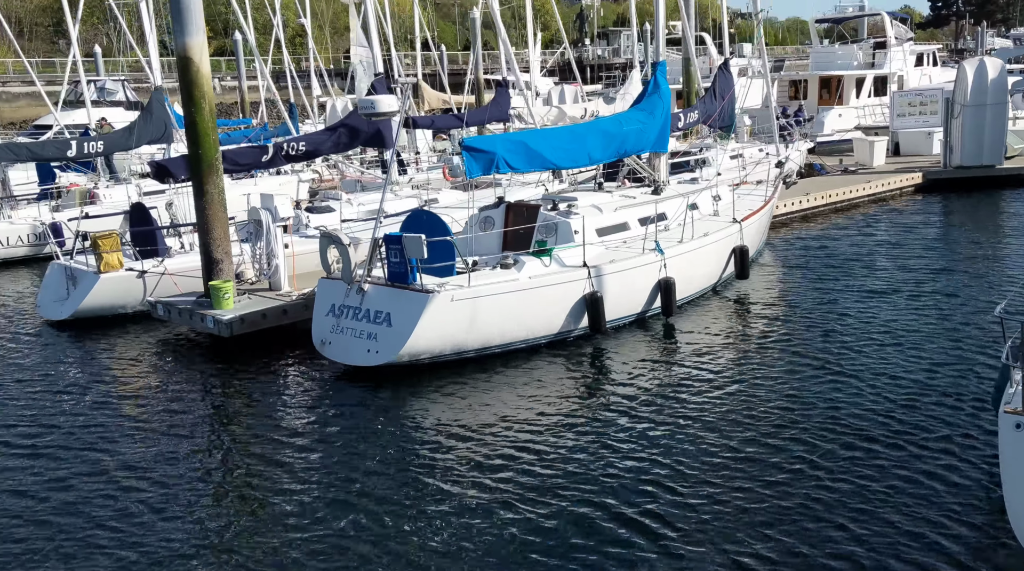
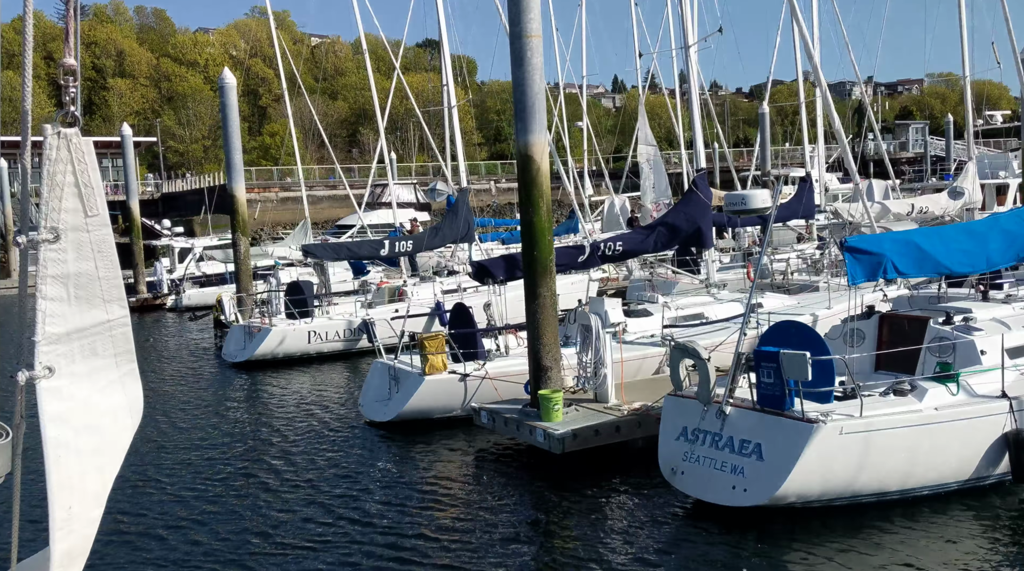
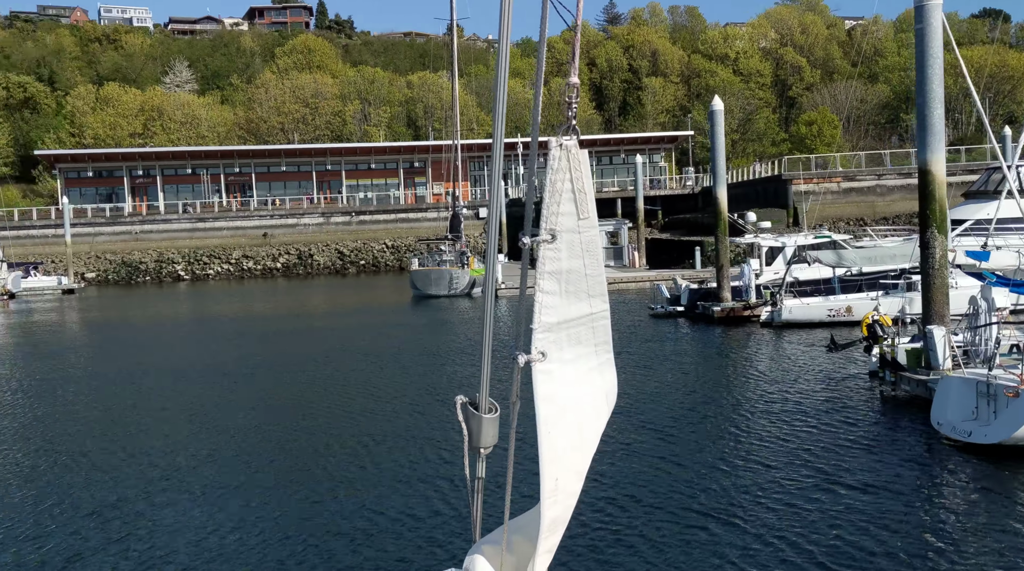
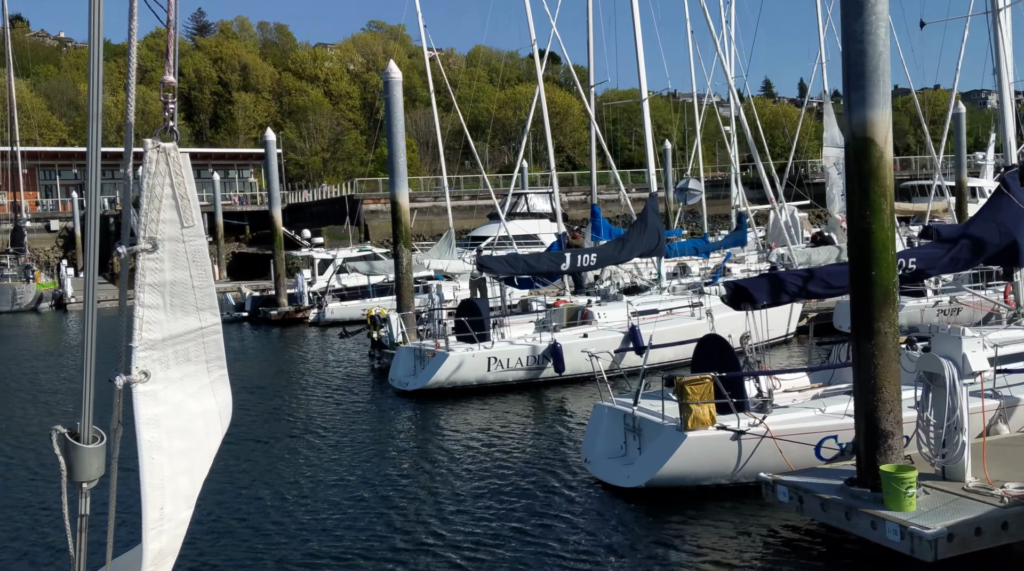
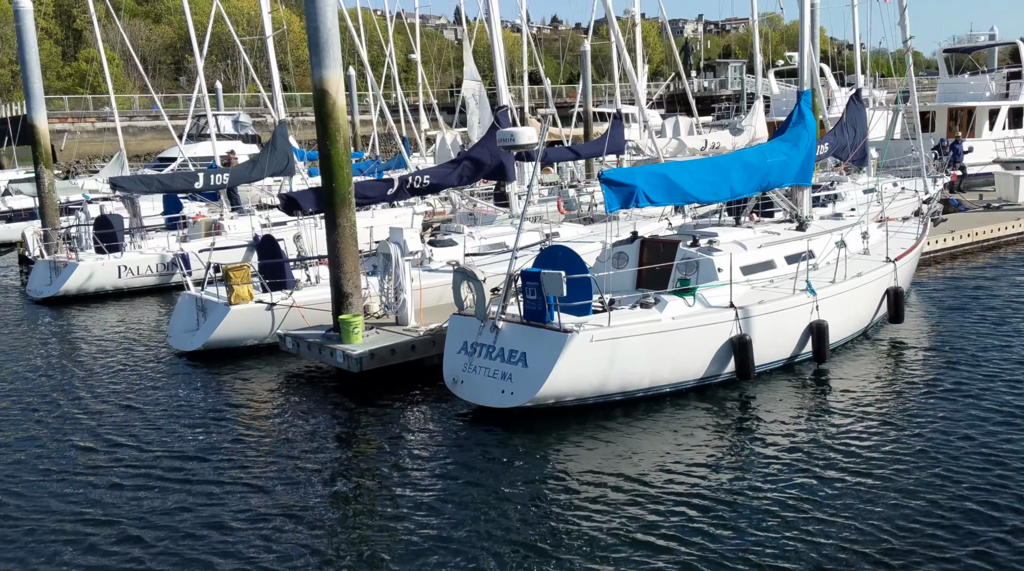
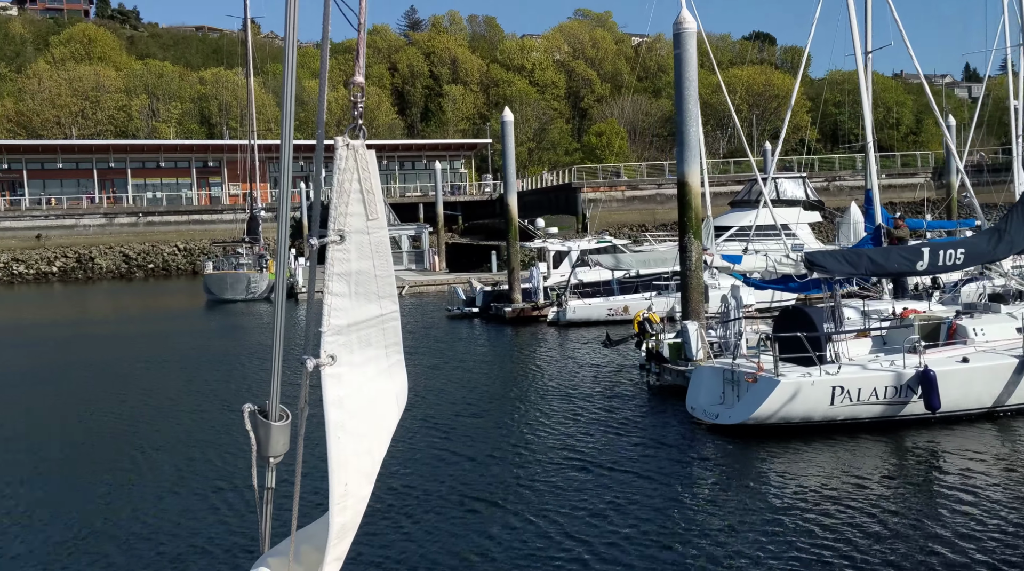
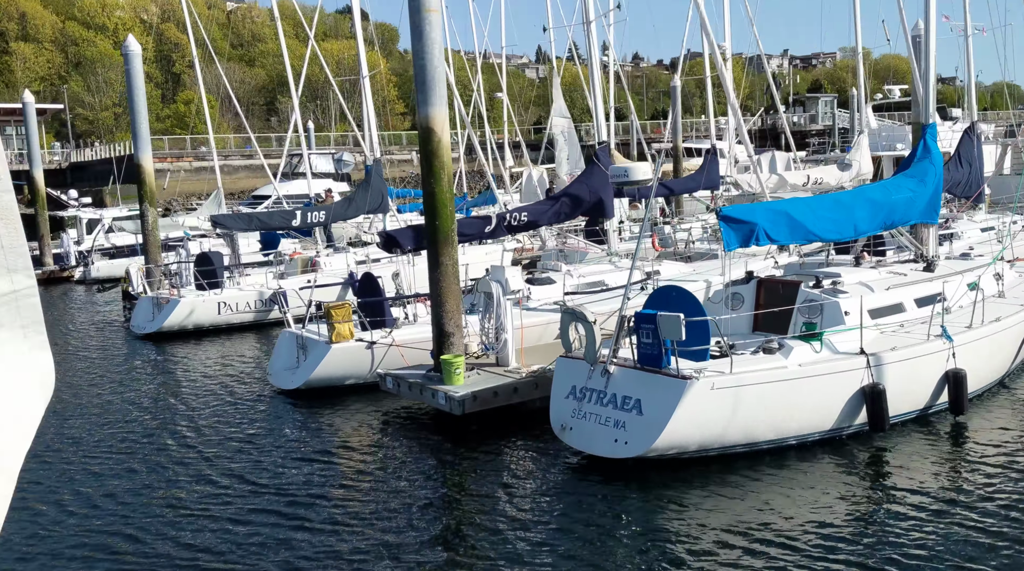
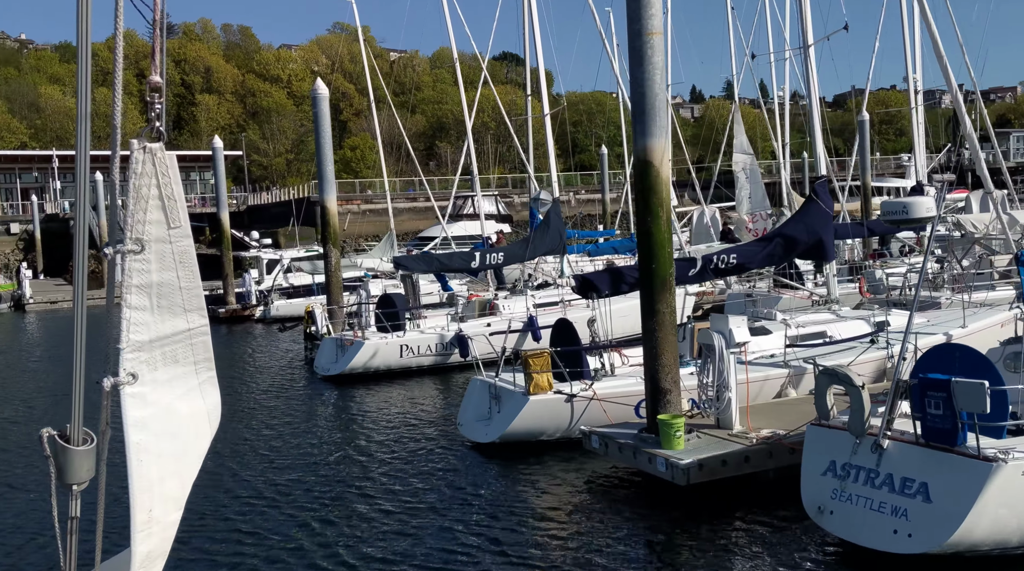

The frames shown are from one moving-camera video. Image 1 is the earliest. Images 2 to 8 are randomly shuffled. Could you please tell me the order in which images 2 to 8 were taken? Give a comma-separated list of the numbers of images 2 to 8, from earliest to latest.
5, 7, 2, 8, 4, 6, 3
